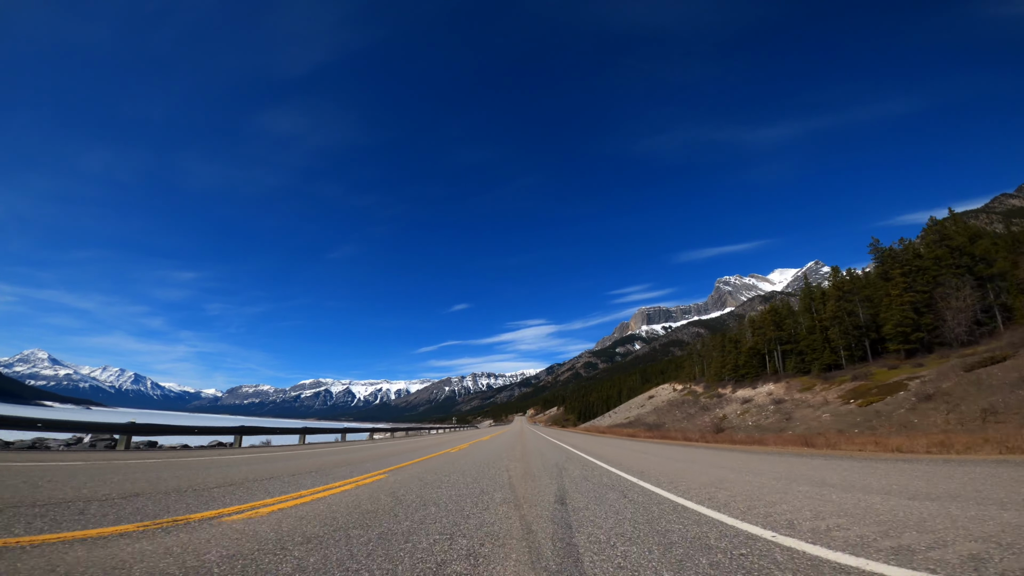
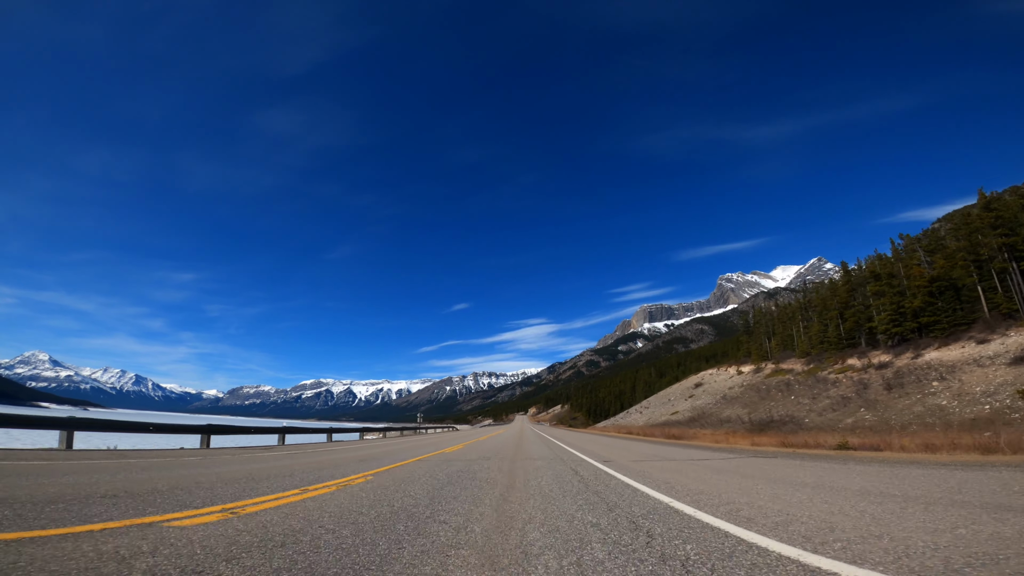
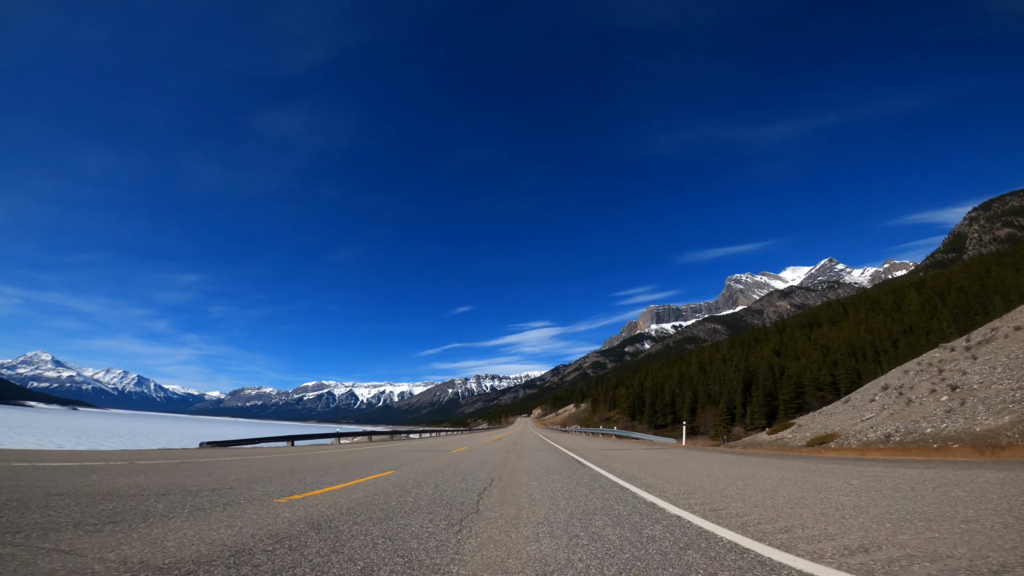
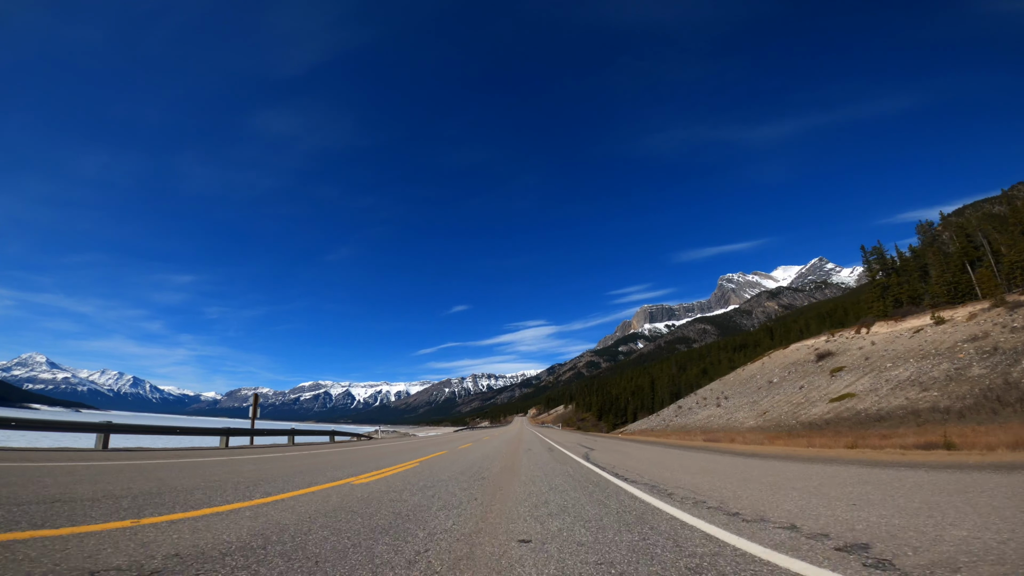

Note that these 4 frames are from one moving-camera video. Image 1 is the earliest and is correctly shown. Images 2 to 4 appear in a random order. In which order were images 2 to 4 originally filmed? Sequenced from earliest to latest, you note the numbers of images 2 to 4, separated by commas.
2, 4, 3
